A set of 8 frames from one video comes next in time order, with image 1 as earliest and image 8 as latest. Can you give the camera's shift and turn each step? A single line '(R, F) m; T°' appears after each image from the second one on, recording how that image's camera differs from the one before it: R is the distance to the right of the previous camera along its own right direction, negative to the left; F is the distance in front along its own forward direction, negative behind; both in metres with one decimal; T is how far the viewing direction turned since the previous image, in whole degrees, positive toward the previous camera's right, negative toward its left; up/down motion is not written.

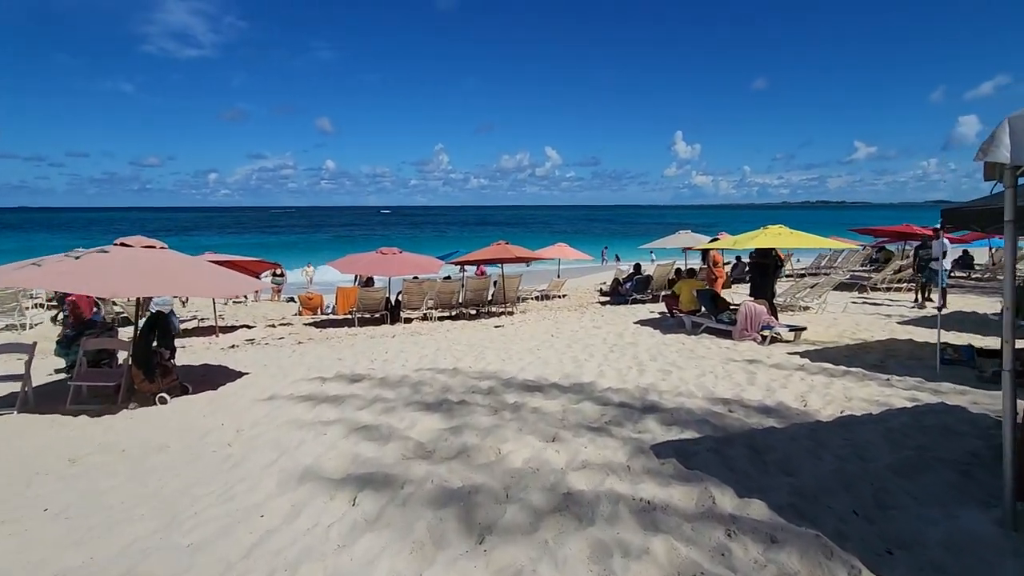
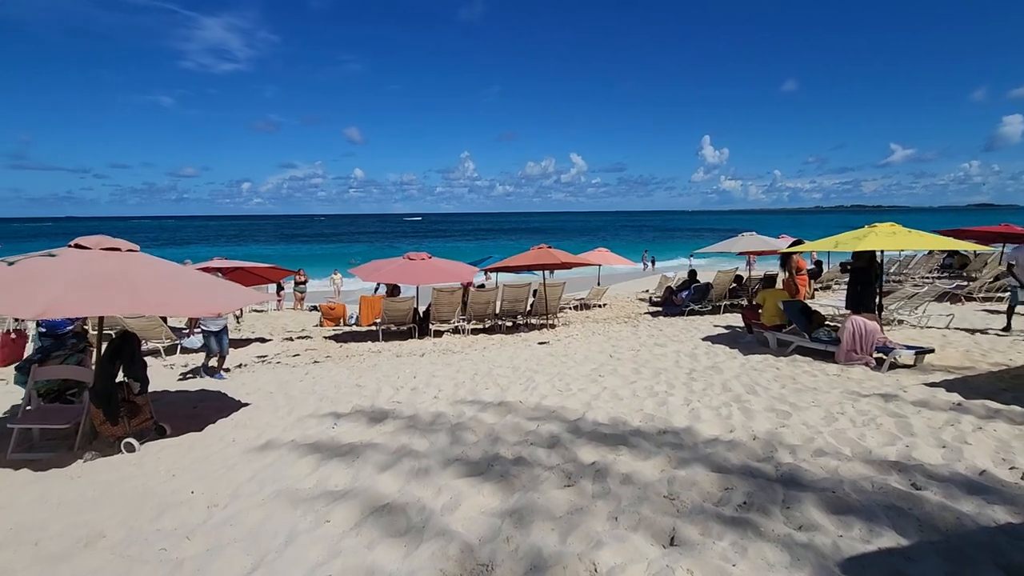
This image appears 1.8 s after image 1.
(-0.4, +1.4) m; -3°
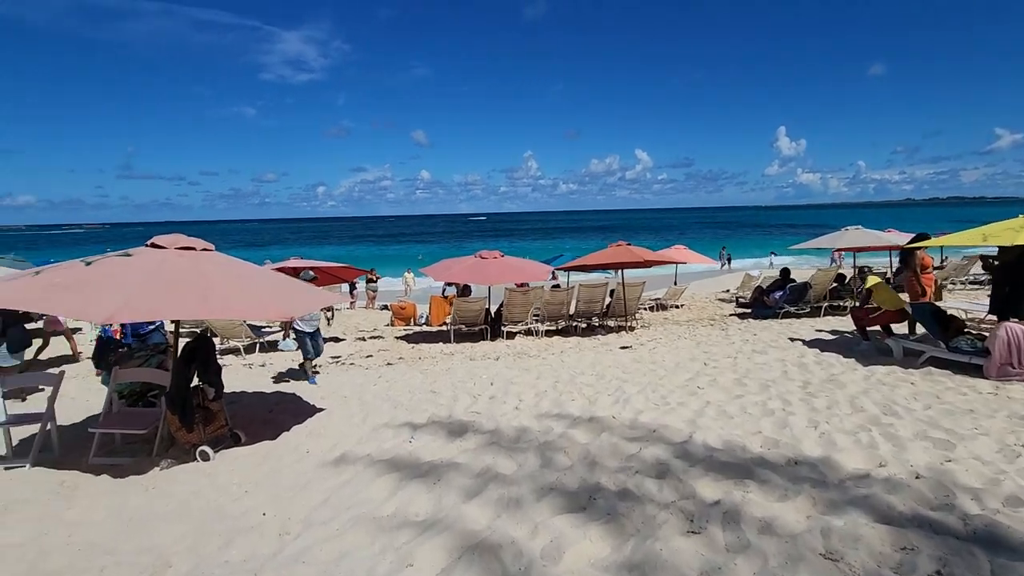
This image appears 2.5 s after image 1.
(-0.3, +0.5) m; -7°
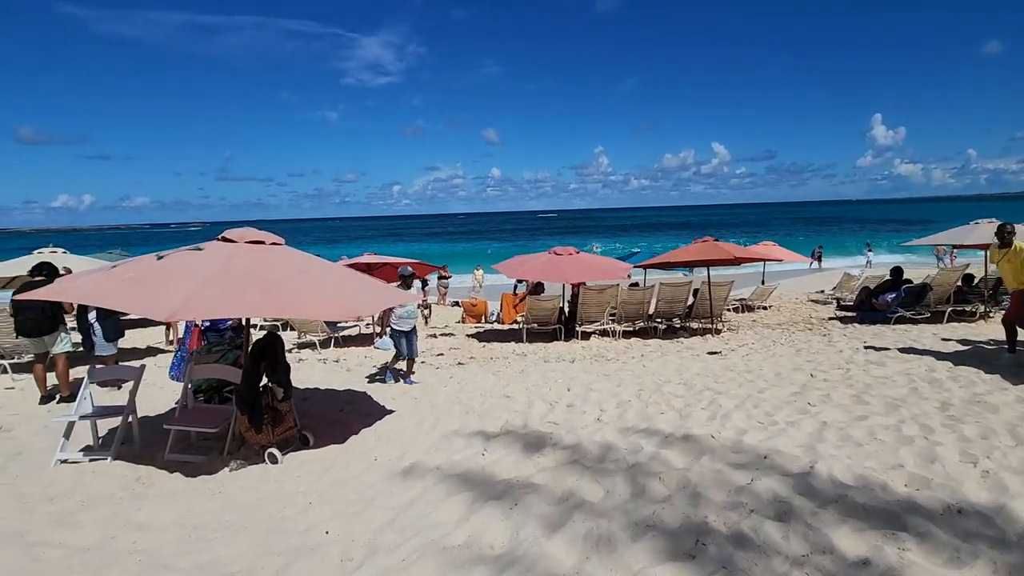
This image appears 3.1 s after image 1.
(-0.1, +0.4) m; -7°
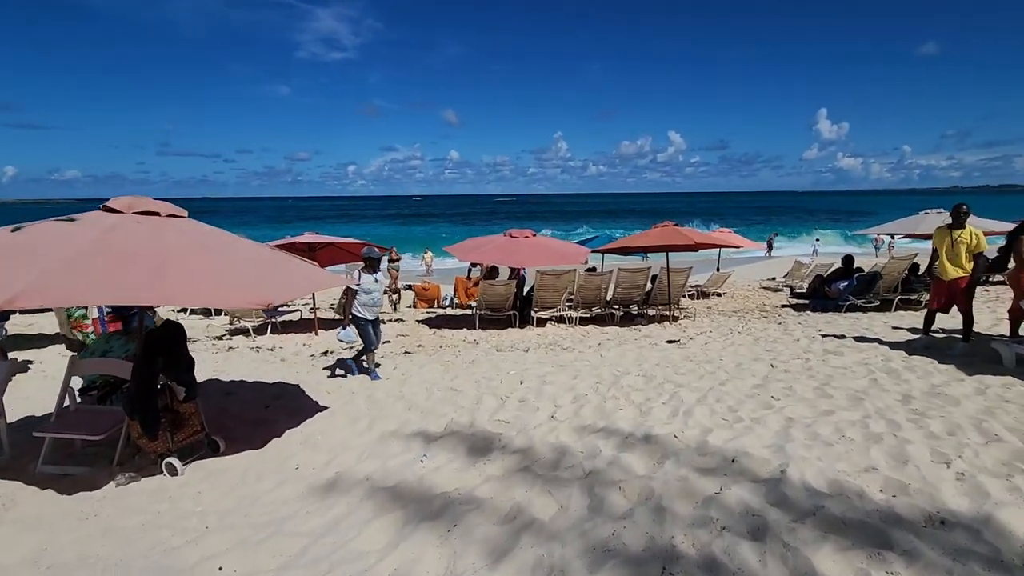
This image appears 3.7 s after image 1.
(+0.1, +0.5) m; +5°
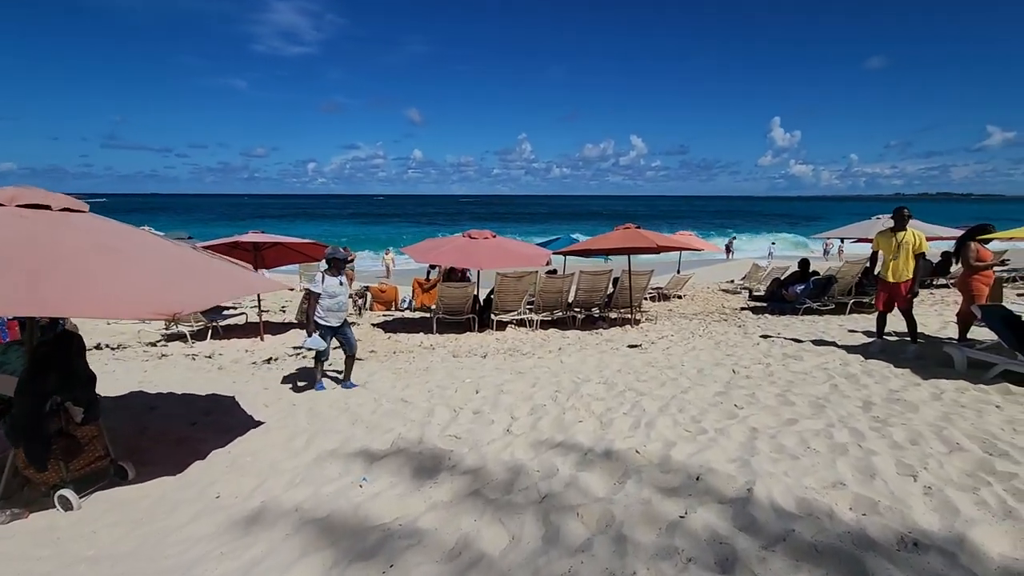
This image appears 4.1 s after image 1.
(+0.1, +0.3) m; +4°
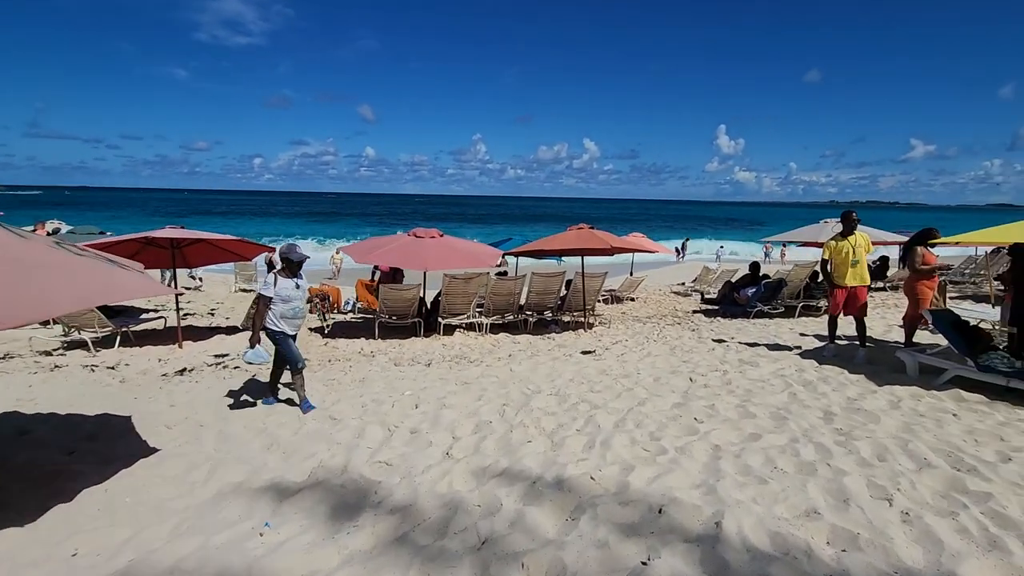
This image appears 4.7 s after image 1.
(+0.1, +0.5) m; +5°
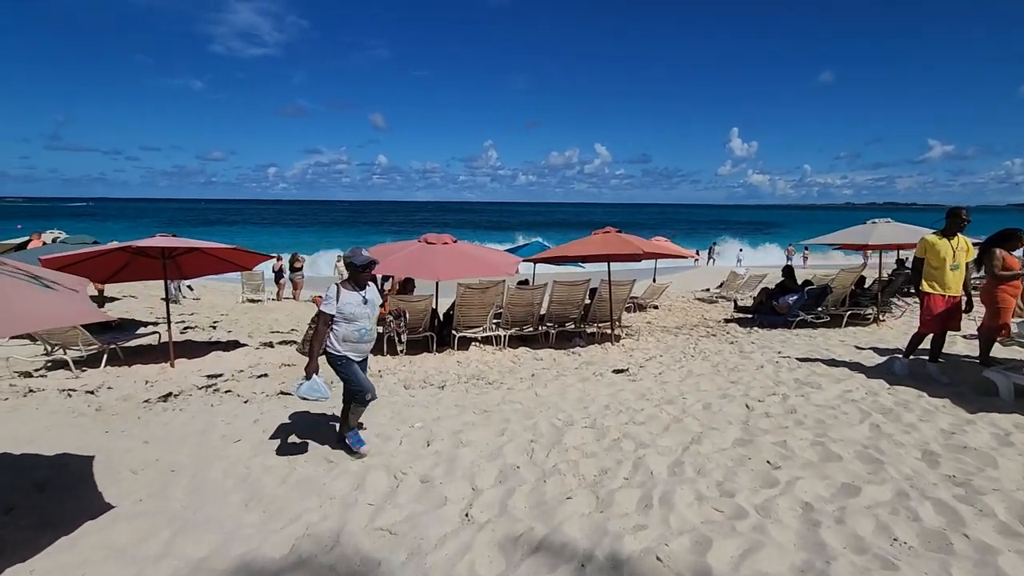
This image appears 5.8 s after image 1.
(-0.1, +0.7) m; -1°
